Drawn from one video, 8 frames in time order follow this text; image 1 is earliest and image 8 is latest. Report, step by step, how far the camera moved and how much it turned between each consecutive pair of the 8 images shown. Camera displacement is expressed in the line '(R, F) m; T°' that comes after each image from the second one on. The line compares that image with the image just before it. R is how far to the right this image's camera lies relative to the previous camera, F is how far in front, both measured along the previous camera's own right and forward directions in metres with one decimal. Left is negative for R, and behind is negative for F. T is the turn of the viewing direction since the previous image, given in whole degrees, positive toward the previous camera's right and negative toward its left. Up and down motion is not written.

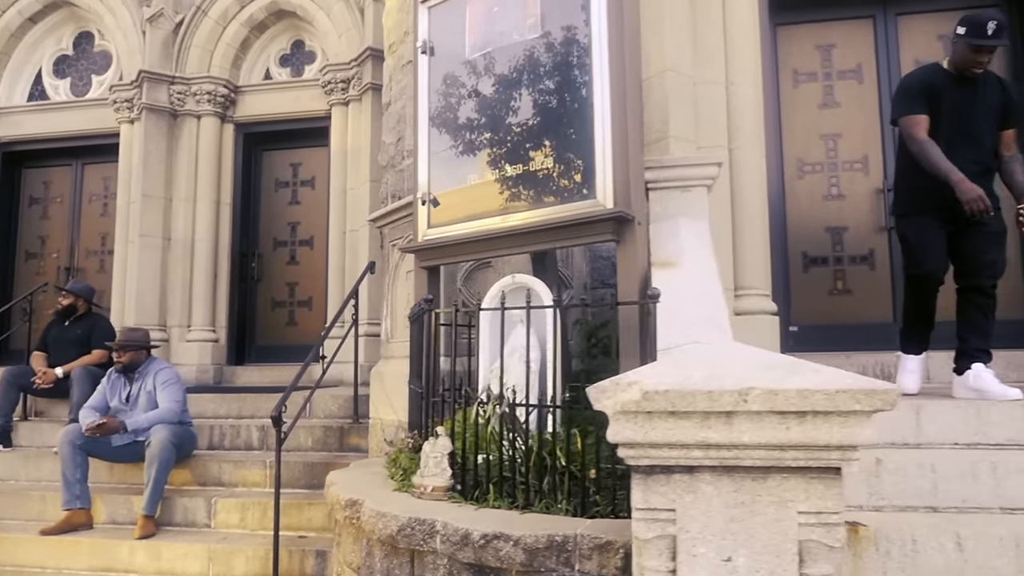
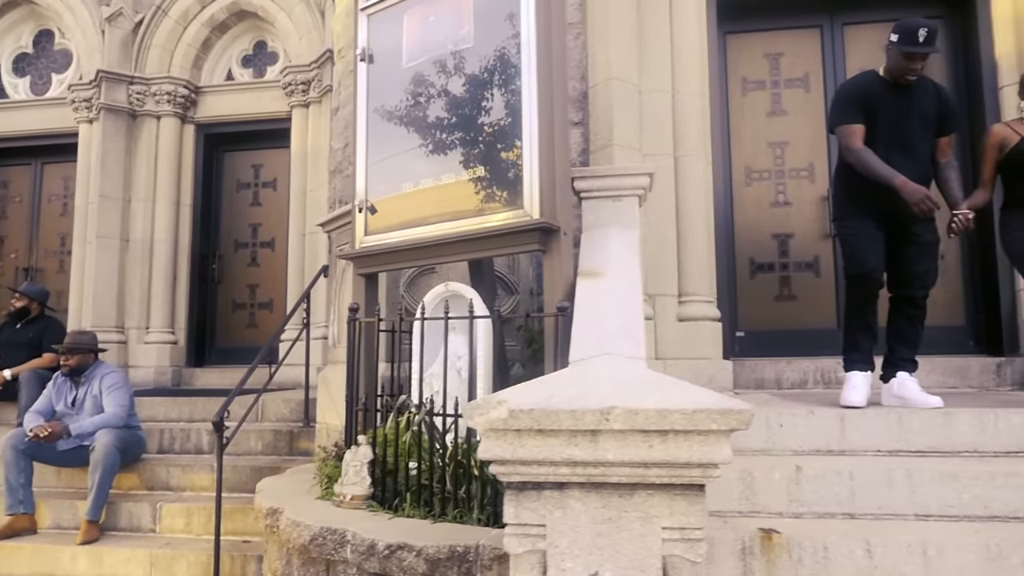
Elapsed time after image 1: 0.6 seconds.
(+0.3, 0.0) m; +1°
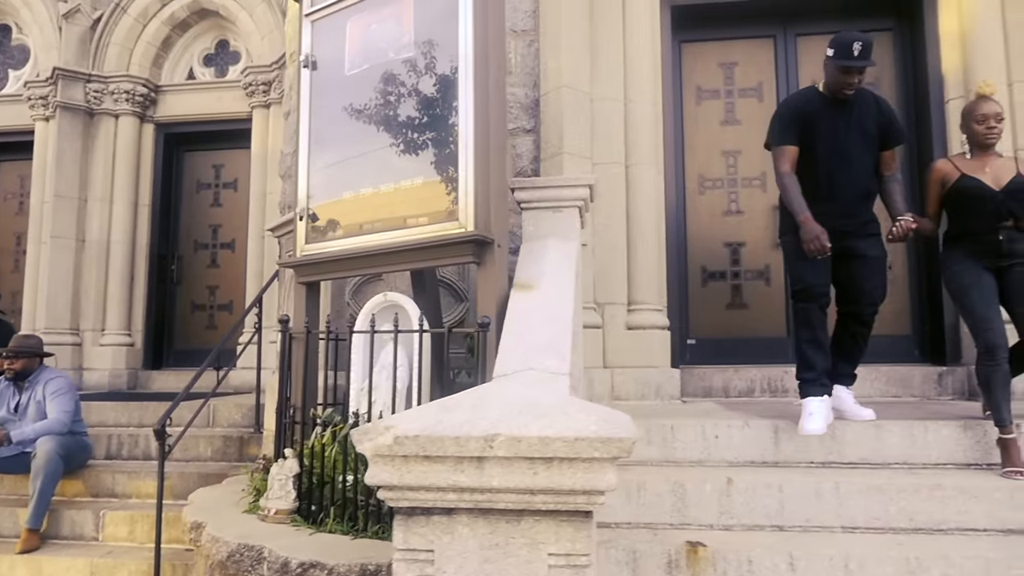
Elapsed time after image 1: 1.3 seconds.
(+0.2, 0.0) m; +1°
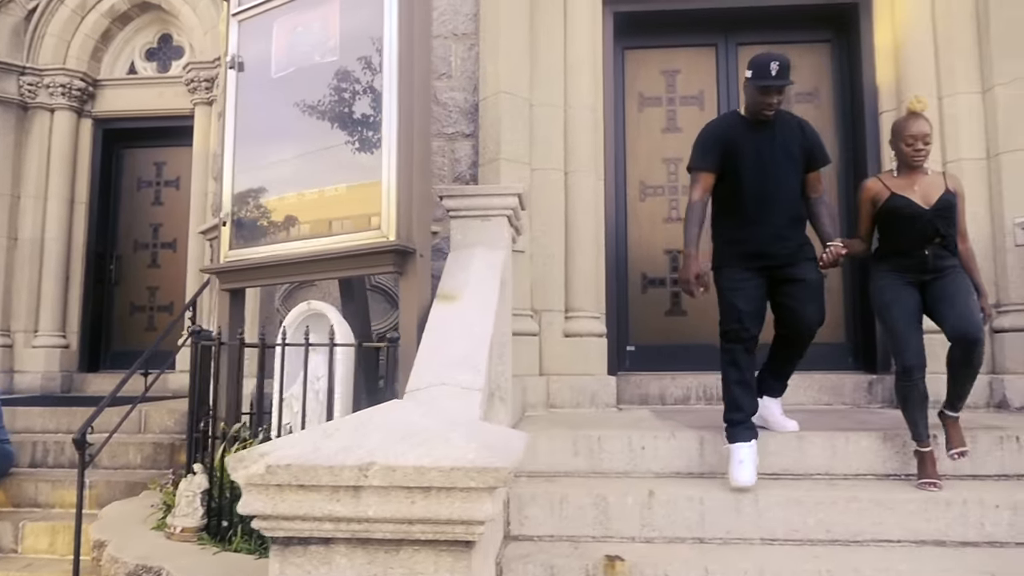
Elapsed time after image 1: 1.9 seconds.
(+0.2, 0.0) m; +3°
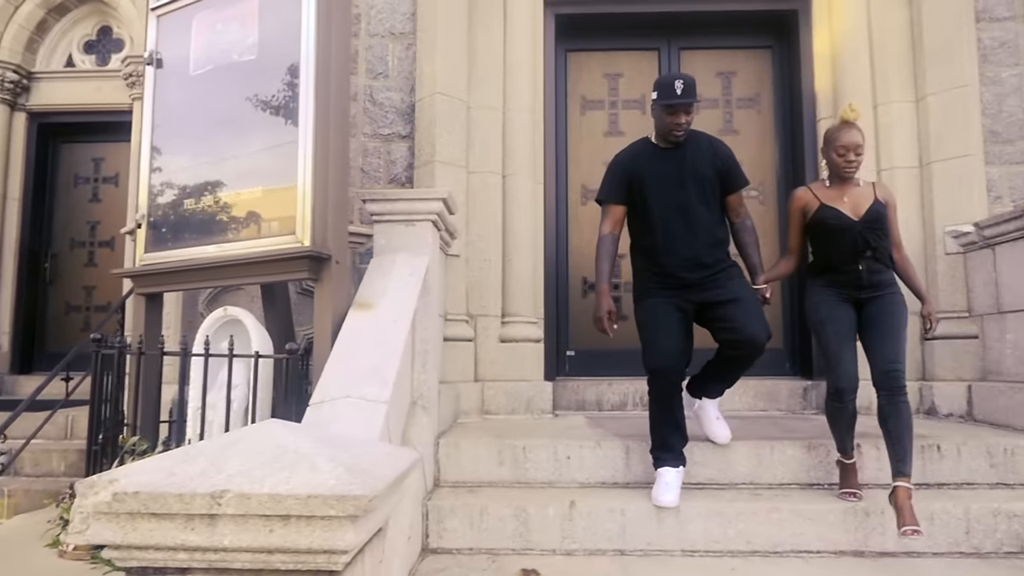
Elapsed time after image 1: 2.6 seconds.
(+0.2, +0.1) m; +2°
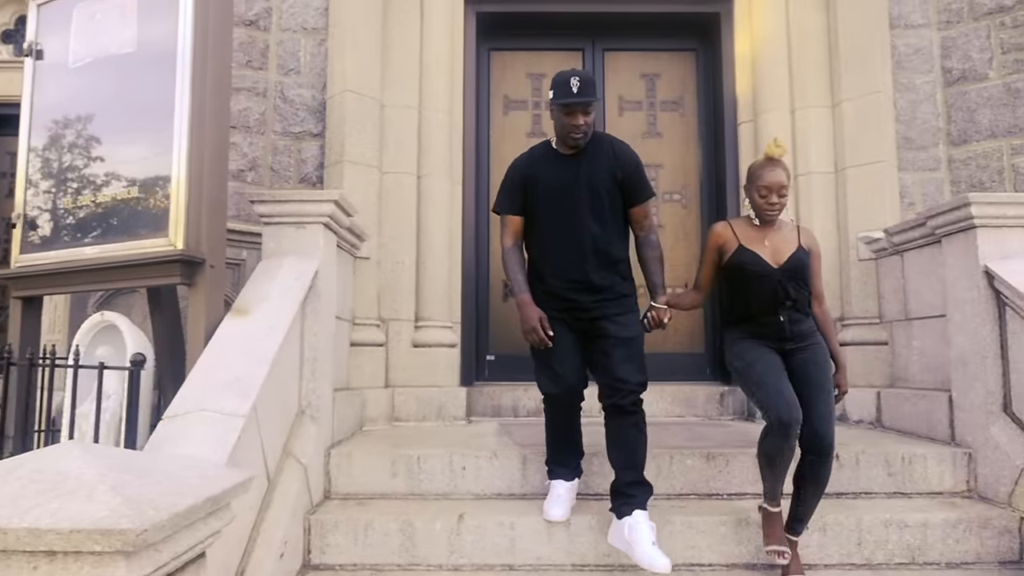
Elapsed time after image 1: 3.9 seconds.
(+0.4, +0.1) m; +3°
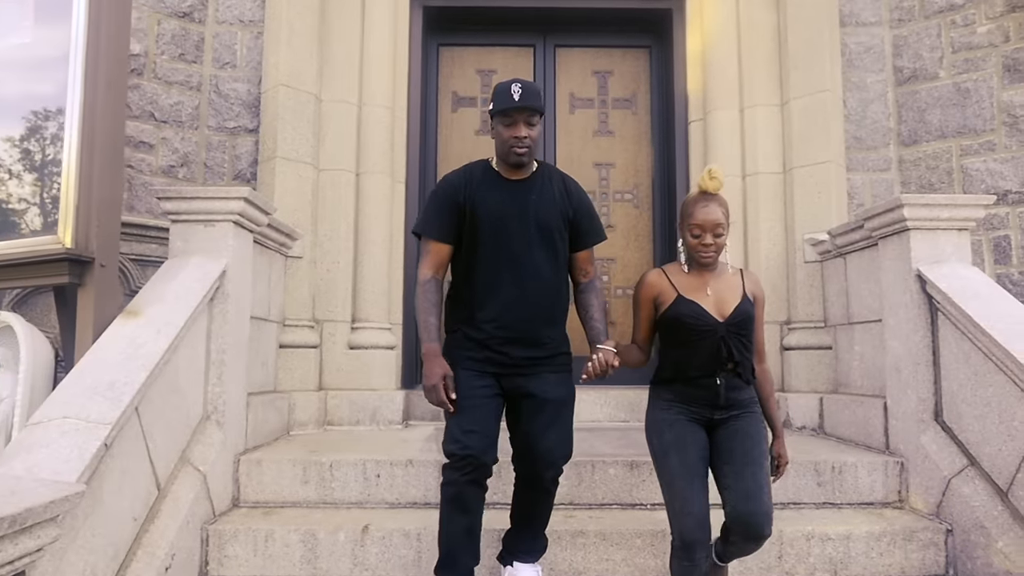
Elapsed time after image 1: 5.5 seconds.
(+0.4, +0.1) m; 0°
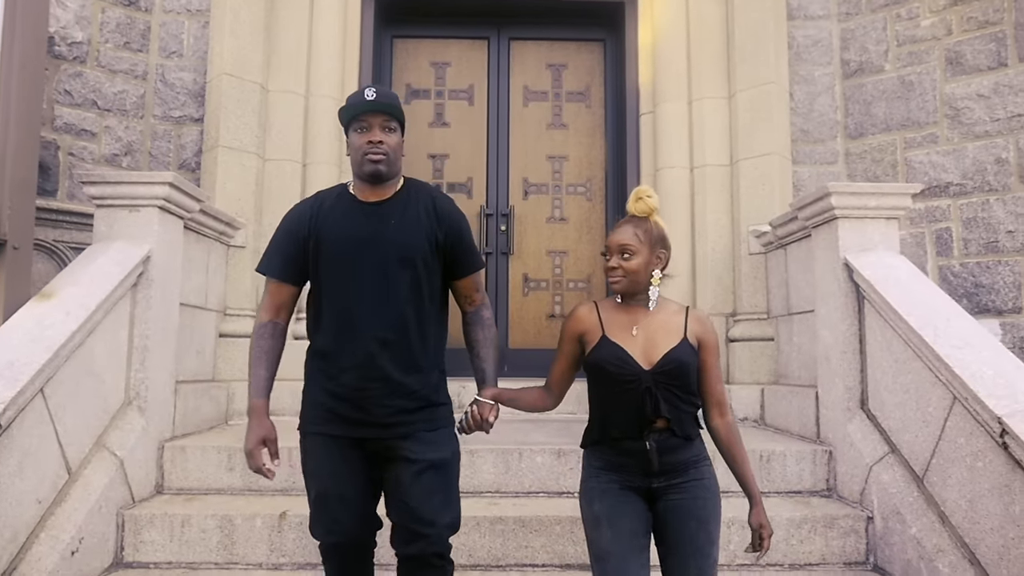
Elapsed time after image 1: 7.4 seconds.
(+0.3, 0.0) m; 0°
